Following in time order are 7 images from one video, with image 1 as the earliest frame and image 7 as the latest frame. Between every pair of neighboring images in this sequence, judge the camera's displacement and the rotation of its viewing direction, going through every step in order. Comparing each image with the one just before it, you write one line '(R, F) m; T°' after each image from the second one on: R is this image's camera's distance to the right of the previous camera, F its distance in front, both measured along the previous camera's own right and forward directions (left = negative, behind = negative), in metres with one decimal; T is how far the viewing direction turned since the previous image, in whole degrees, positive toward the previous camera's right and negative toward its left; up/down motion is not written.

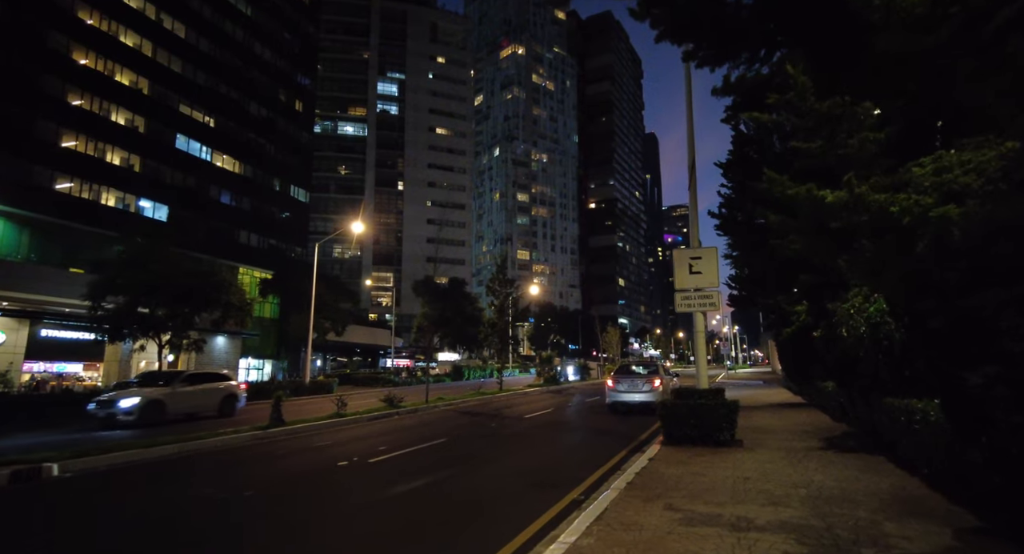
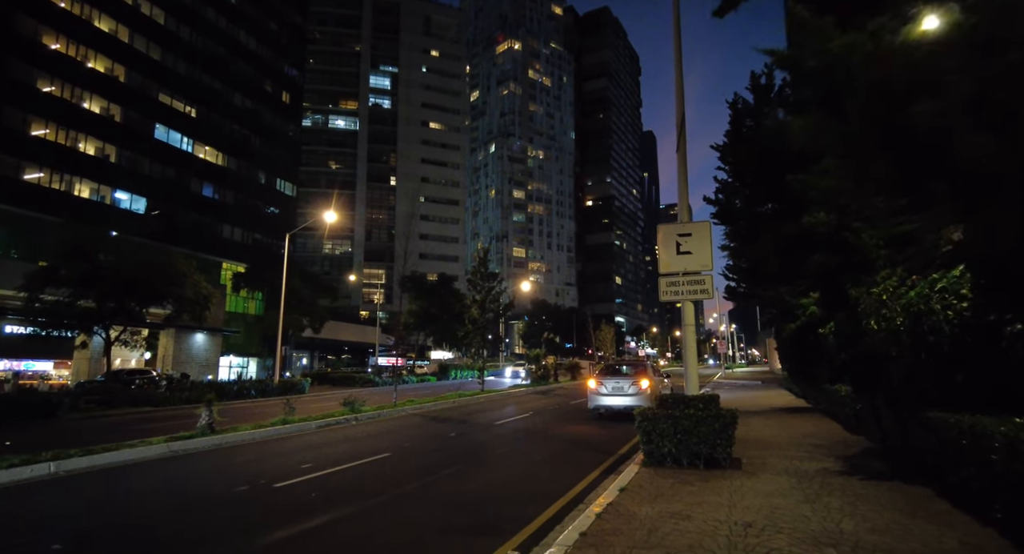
(+0.9, +2.0) m; 0°
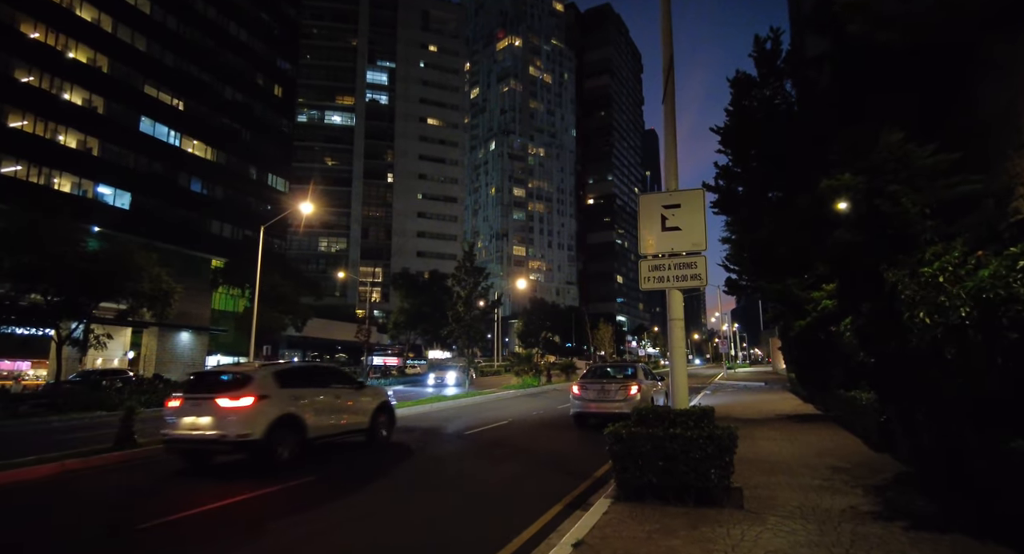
(+0.8, +1.8) m; 0°
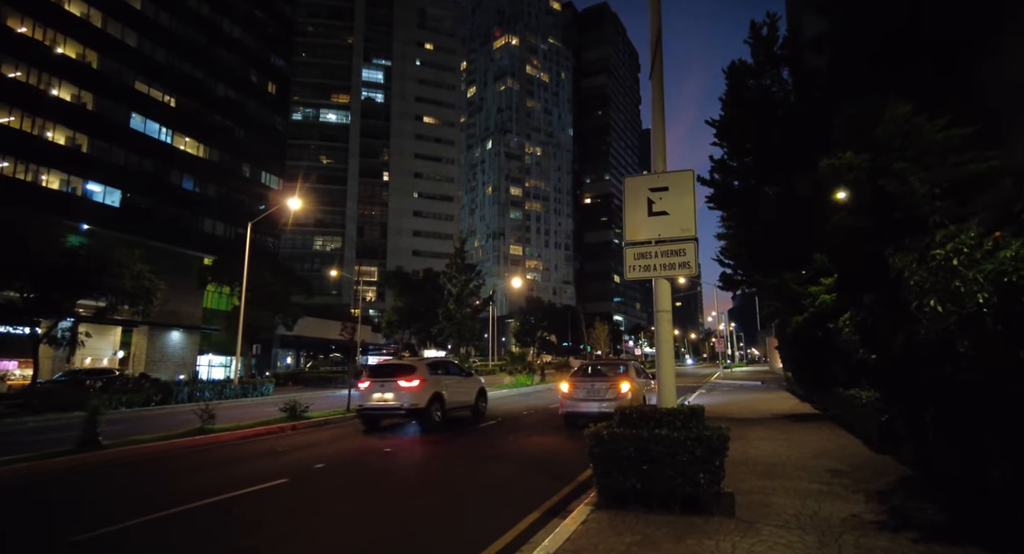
(+0.3, +0.5) m; 0°
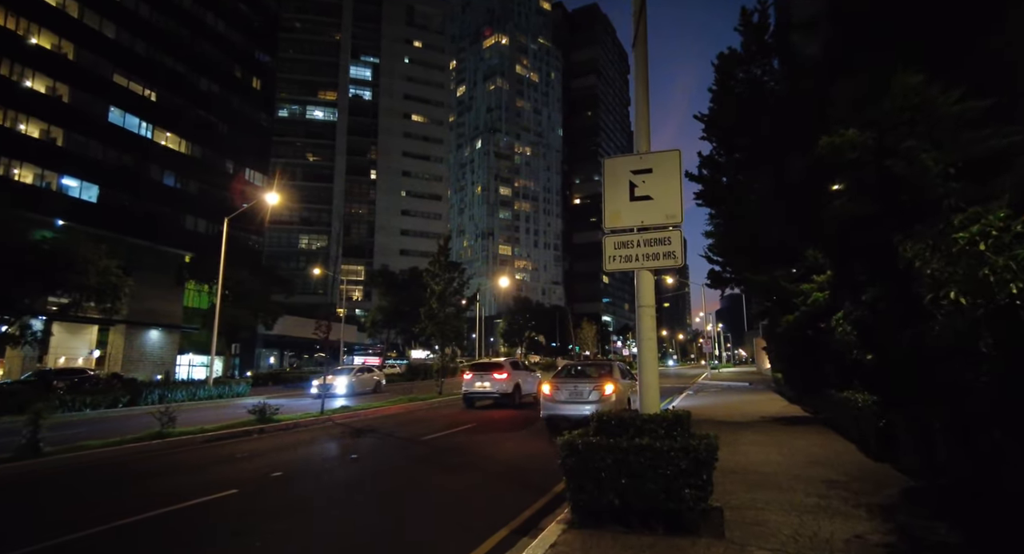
(+0.3, +0.6) m; +1°
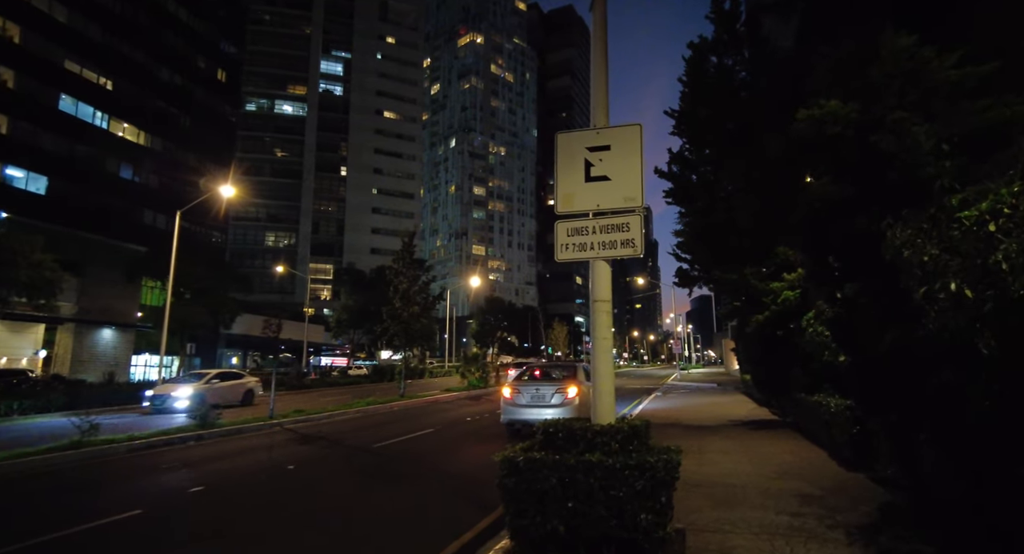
(+0.4, +0.7) m; +3°
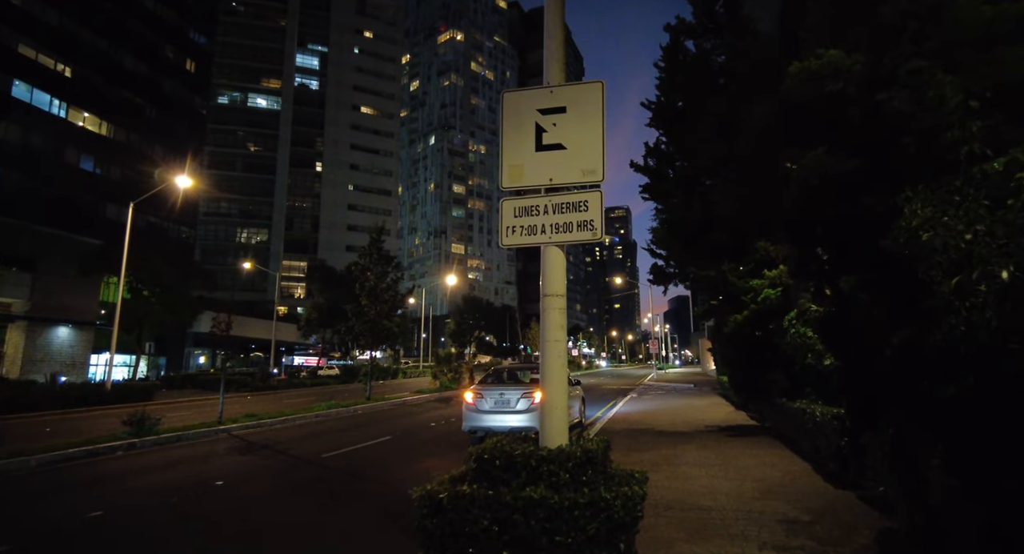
(+0.4, +0.9) m; +2°
